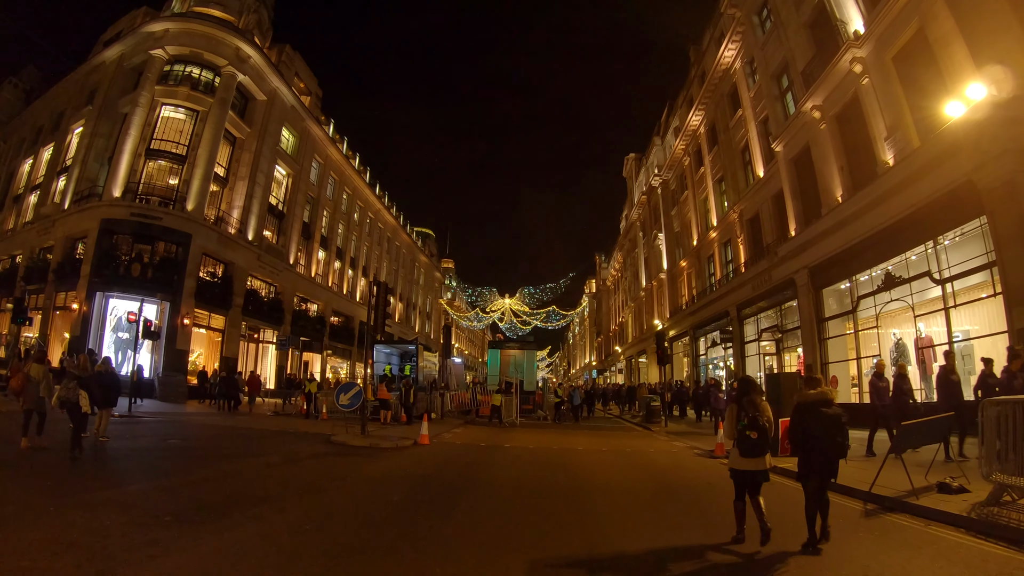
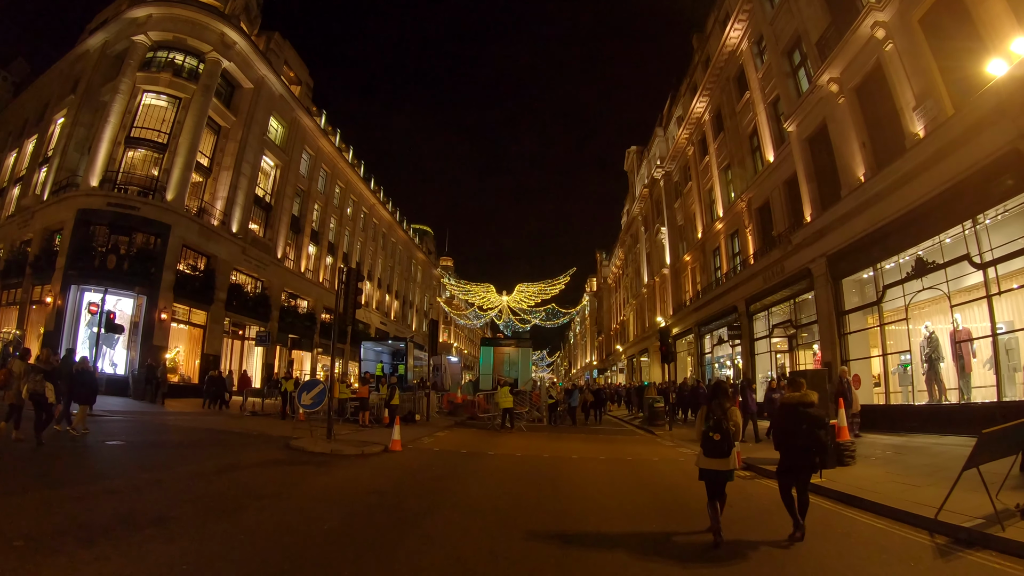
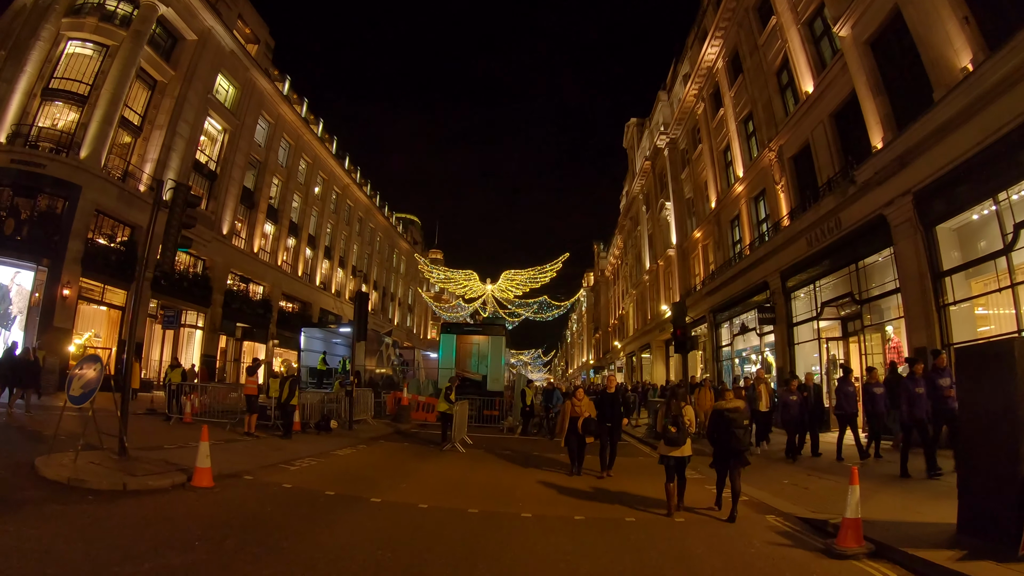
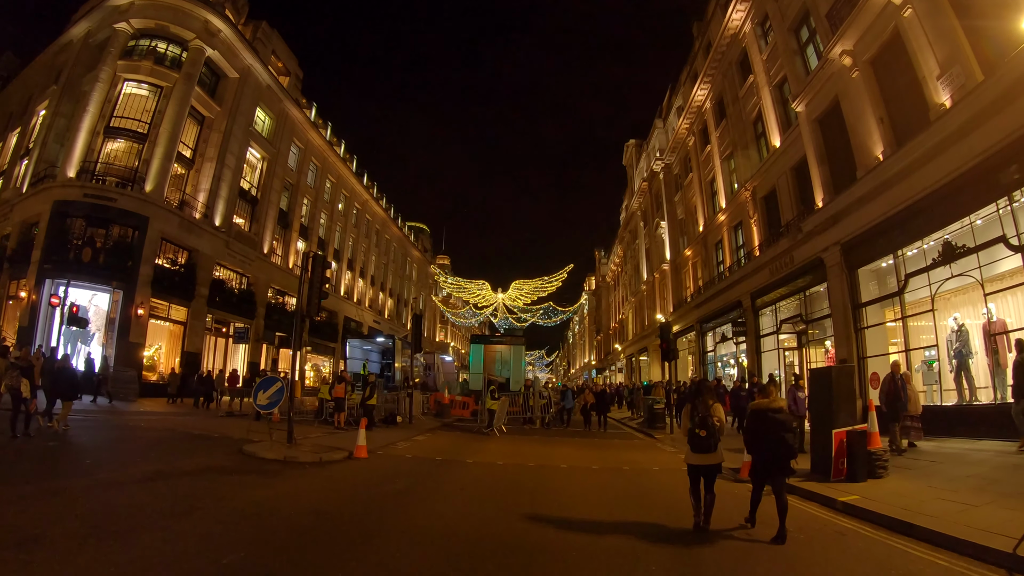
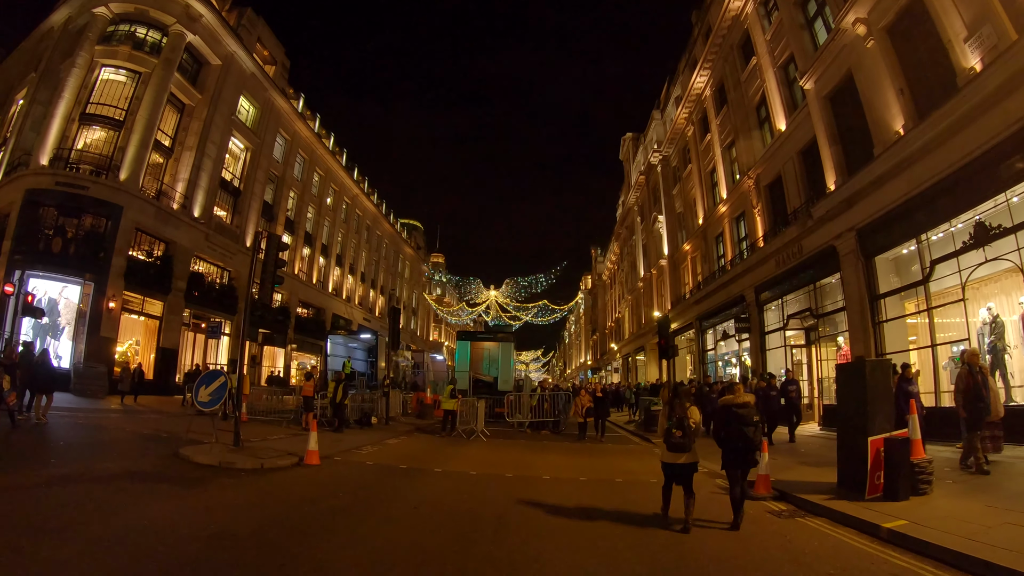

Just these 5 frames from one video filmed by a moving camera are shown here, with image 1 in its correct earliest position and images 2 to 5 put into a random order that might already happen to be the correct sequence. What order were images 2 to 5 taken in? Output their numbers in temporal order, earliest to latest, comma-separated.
2, 4, 5, 3
